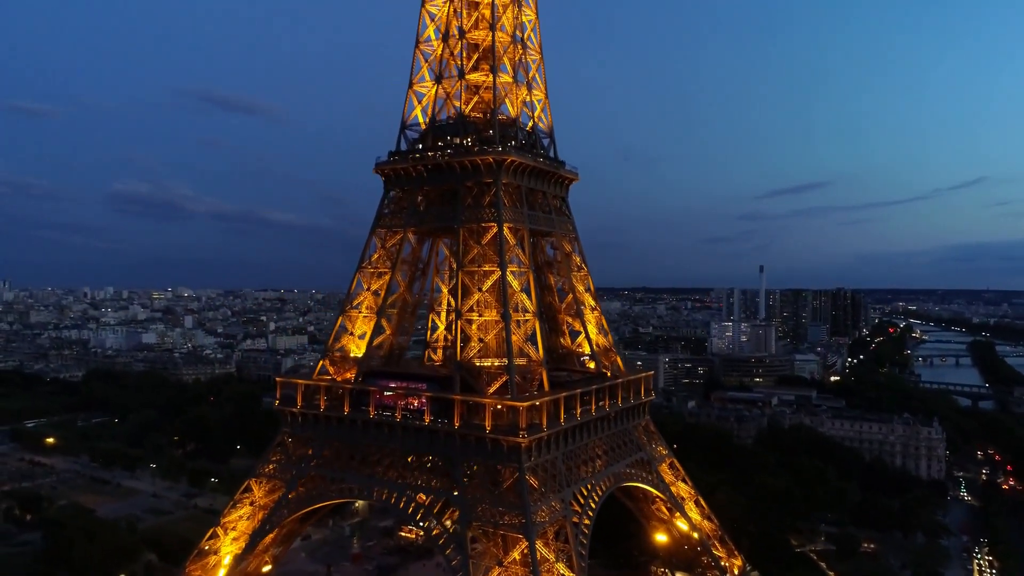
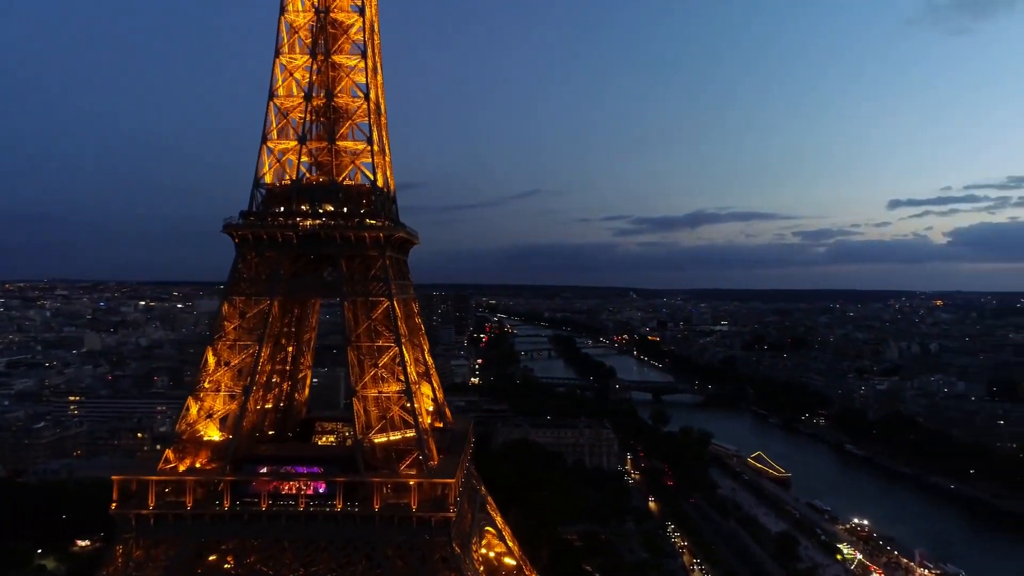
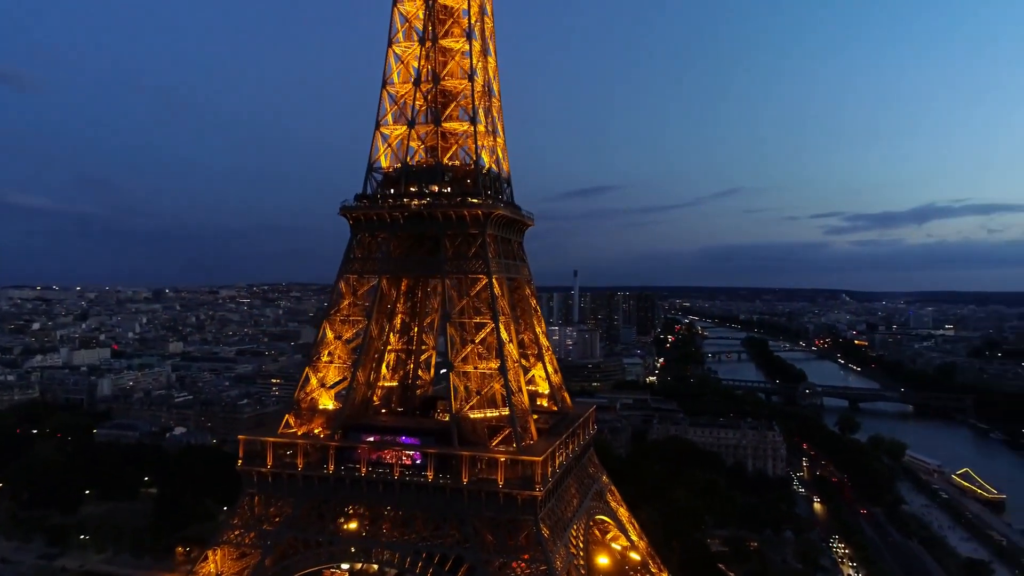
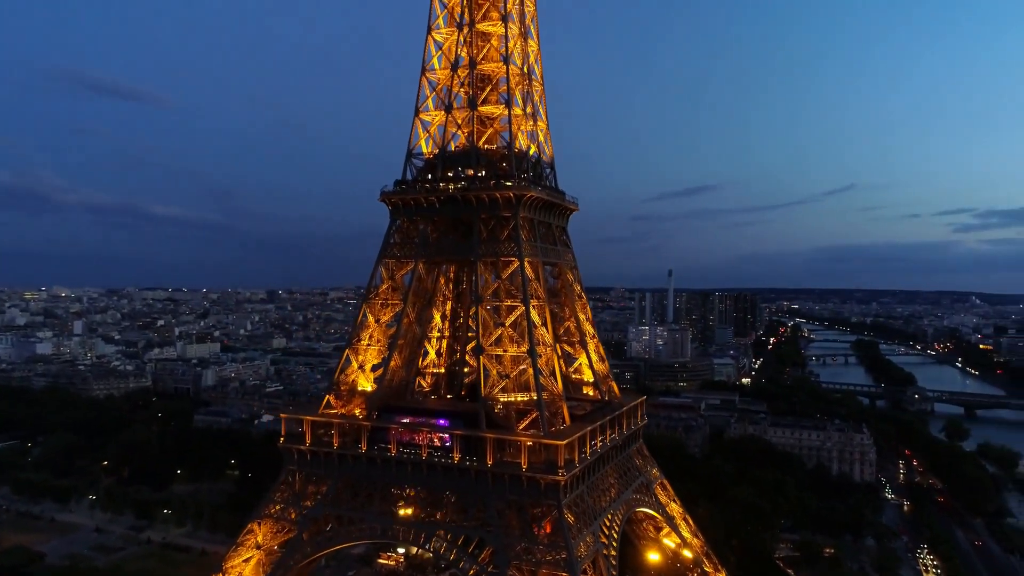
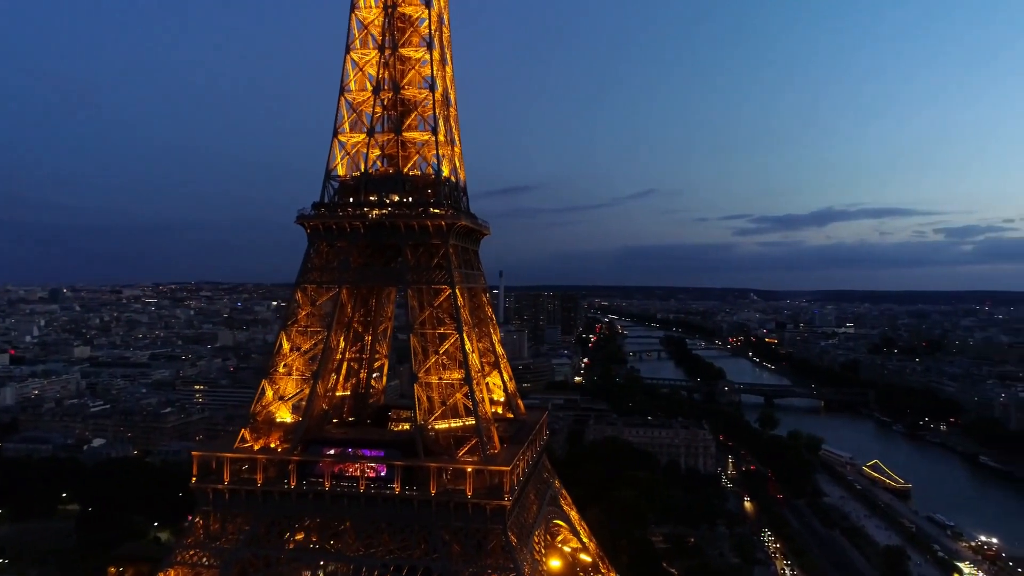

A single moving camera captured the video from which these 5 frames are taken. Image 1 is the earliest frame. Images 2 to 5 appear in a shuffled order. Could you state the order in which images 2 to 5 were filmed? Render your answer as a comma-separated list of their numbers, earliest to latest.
4, 3, 5, 2
